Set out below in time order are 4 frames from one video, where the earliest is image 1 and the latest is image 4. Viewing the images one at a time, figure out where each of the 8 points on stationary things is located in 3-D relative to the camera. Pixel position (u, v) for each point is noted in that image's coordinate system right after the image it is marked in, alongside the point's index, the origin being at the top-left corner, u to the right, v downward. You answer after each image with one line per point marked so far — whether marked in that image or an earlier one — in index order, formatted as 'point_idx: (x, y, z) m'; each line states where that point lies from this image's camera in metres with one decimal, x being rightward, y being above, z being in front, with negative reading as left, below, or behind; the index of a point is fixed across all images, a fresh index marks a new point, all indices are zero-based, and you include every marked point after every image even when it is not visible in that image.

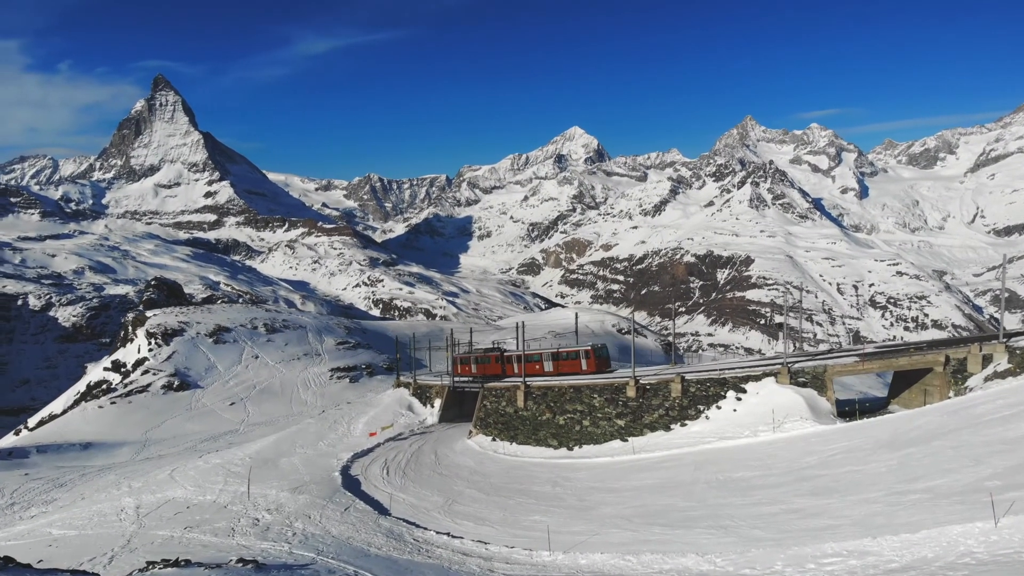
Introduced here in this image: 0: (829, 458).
0: (+10.2, -5.5, +19.6) m
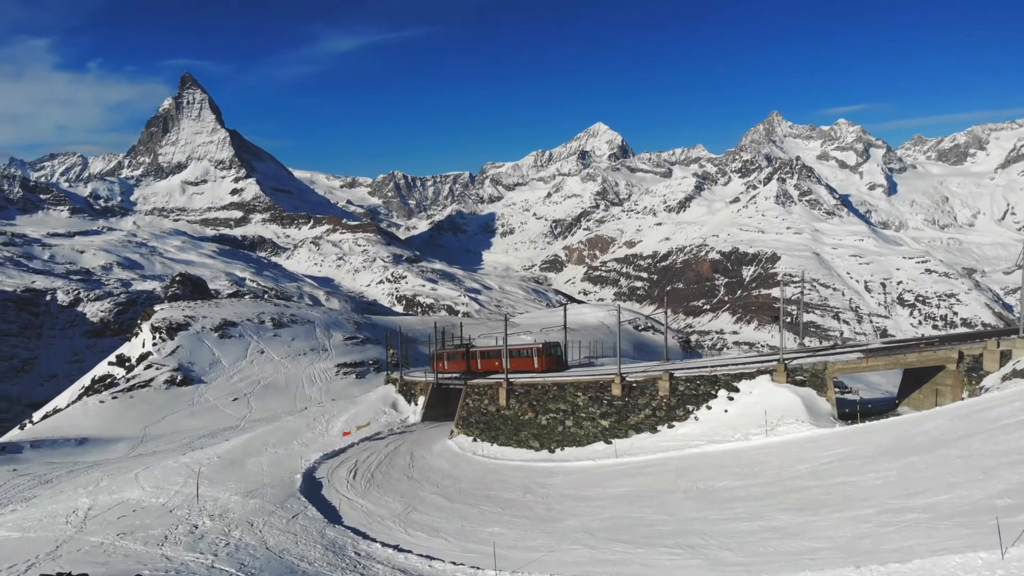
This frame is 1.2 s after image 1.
0: (+8.9, -5.1, +17.4) m
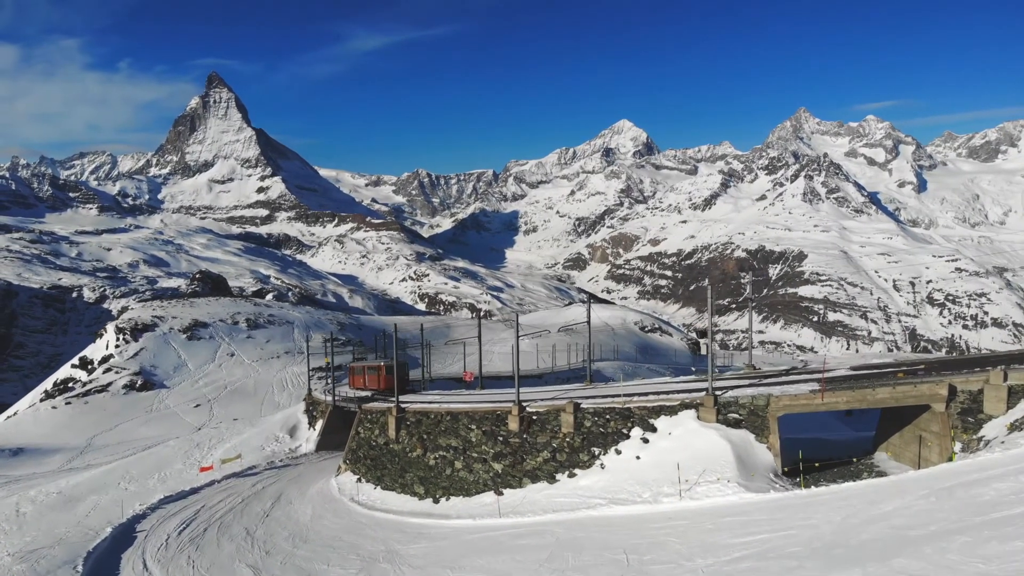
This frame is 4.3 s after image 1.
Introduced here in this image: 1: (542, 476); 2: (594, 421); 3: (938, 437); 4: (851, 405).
0: (+4.2, -5.4, +11.8) m
1: (+0.9, -5.9, +19.0) m
2: (+2.6, -4.1, +18.8) m
3: (+10.9, -3.8, +15.5) m
4: (+9.0, -3.1, +16.0) m
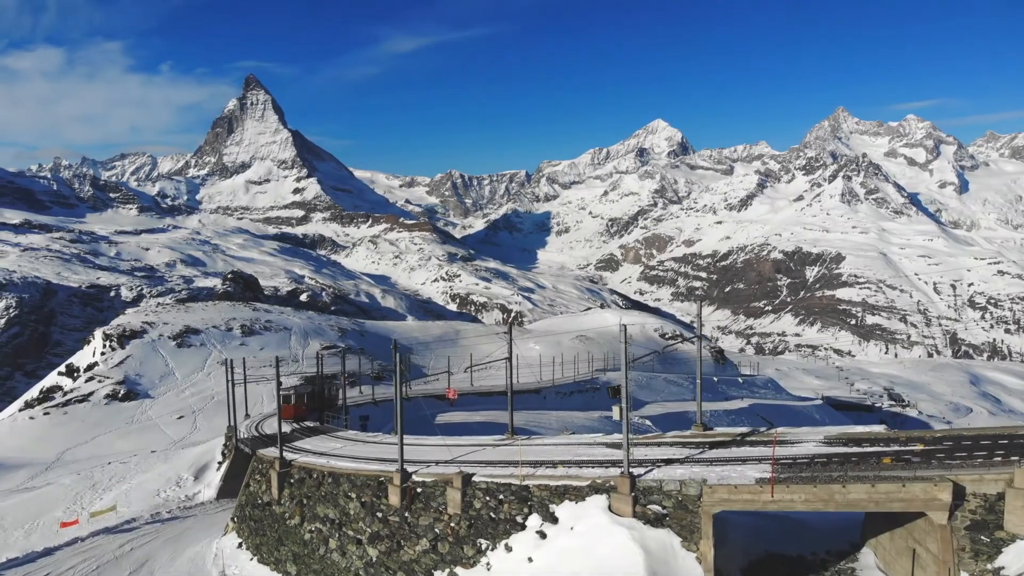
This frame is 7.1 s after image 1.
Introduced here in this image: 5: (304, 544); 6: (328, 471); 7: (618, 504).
0: (+0.7, -6.4, +7.4) m
1: (-2.2, -6.8, +14.7) m
2: (-0.6, -5.1, +14.5) m
3: (+7.6, -4.8, +10.8) m
4: (+5.7, -4.1, +11.4) m
5: (-6.0, -7.4, +17.8) m
6: (-5.4, -5.5, +18.4) m
7: (+2.2, -4.6, +12.7) m
